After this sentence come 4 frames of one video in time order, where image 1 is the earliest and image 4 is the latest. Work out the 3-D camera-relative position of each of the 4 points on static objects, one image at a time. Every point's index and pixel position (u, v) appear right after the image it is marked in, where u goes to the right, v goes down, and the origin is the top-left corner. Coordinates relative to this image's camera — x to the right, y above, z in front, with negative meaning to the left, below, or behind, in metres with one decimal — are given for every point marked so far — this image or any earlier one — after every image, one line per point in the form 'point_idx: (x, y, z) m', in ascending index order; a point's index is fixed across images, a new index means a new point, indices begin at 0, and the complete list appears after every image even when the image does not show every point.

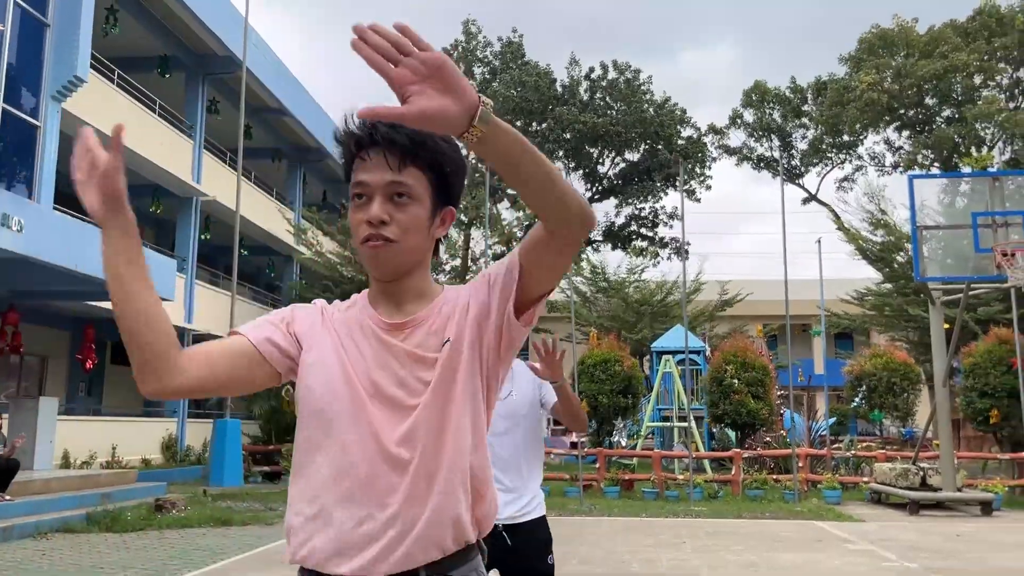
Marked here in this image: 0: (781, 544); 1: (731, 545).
0: (+2.4, -2.3, +7.8) m
1: (+1.9, -2.3, +7.7) m
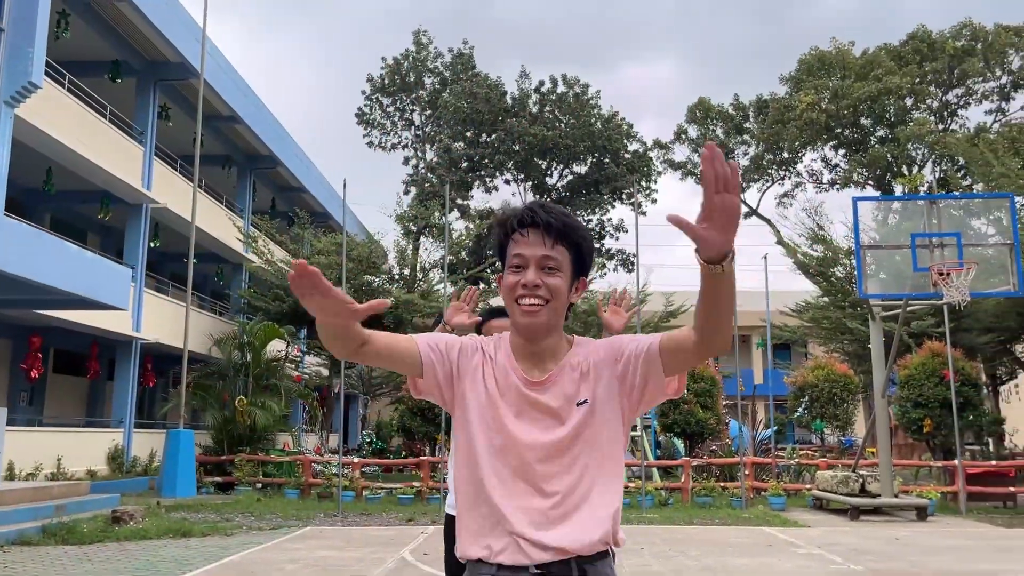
0: (+2.1, -2.5, +8.2) m
1: (+1.6, -2.4, +8.0) m
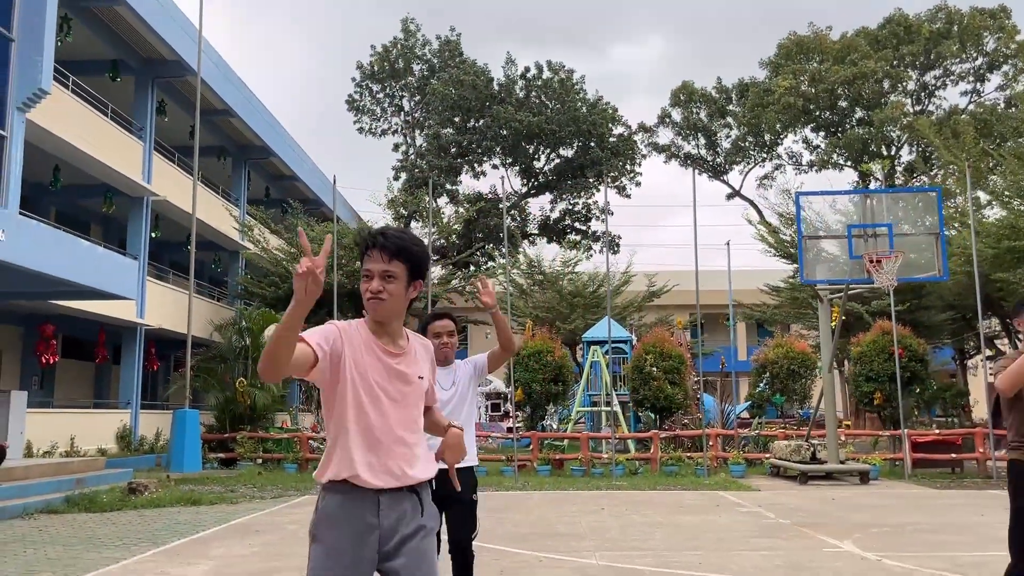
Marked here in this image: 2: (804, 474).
0: (+1.8, -2.4, +9.3) m
1: (+1.4, -2.3, +9.0) m
2: (+4.1, -2.6, +12.0) m
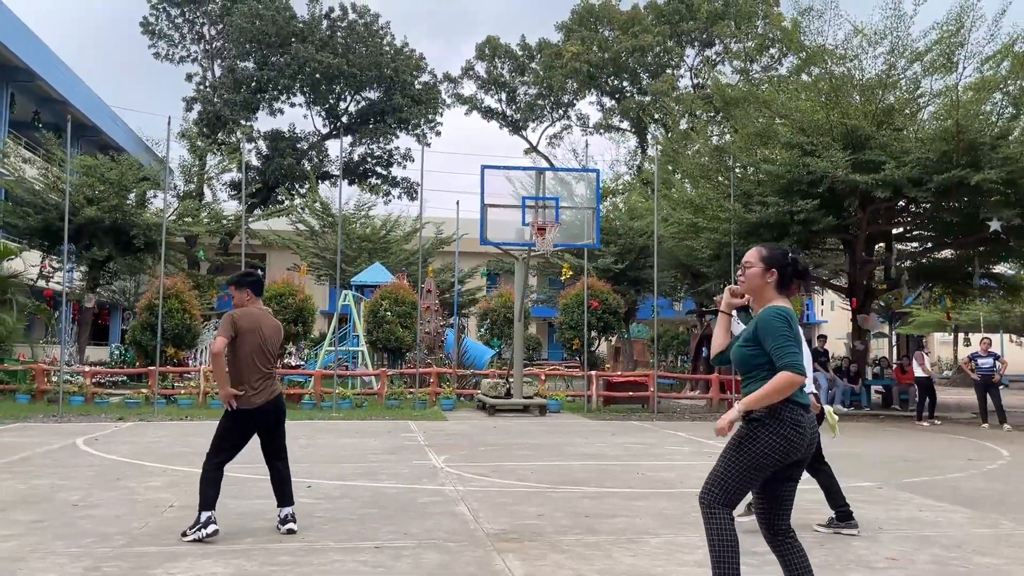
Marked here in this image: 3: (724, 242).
0: (-1.9, -1.8, +10.7) m
1: (-2.3, -1.8, +10.4) m
2: (-0.3, -1.9, +13.9) m
3: (+3.7, +0.8, +15.3) m
